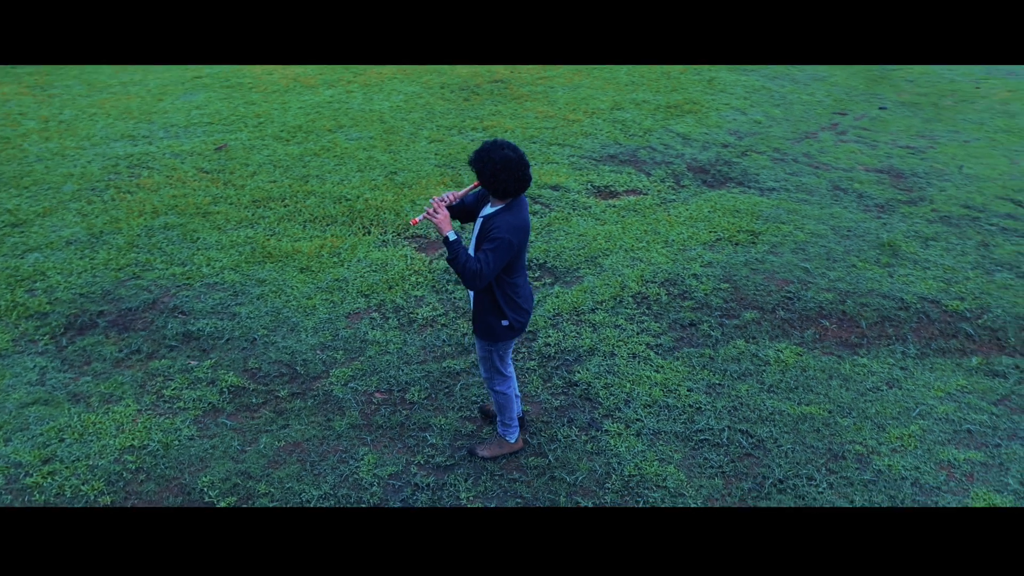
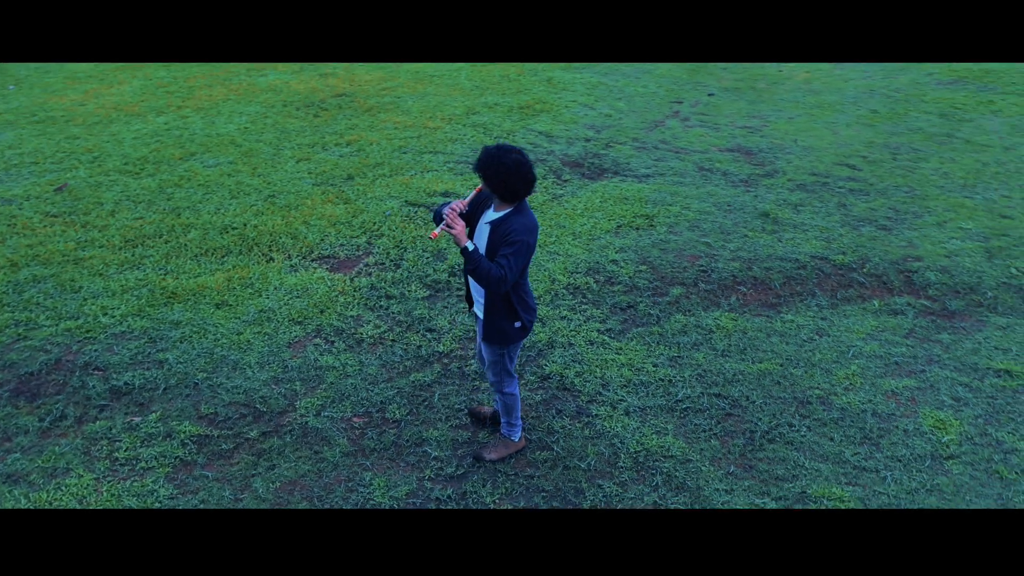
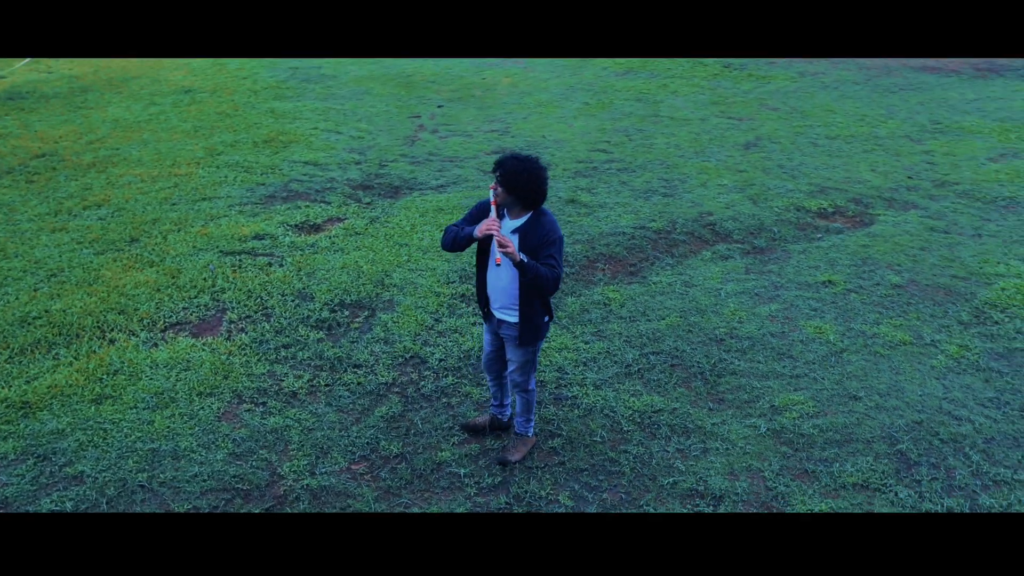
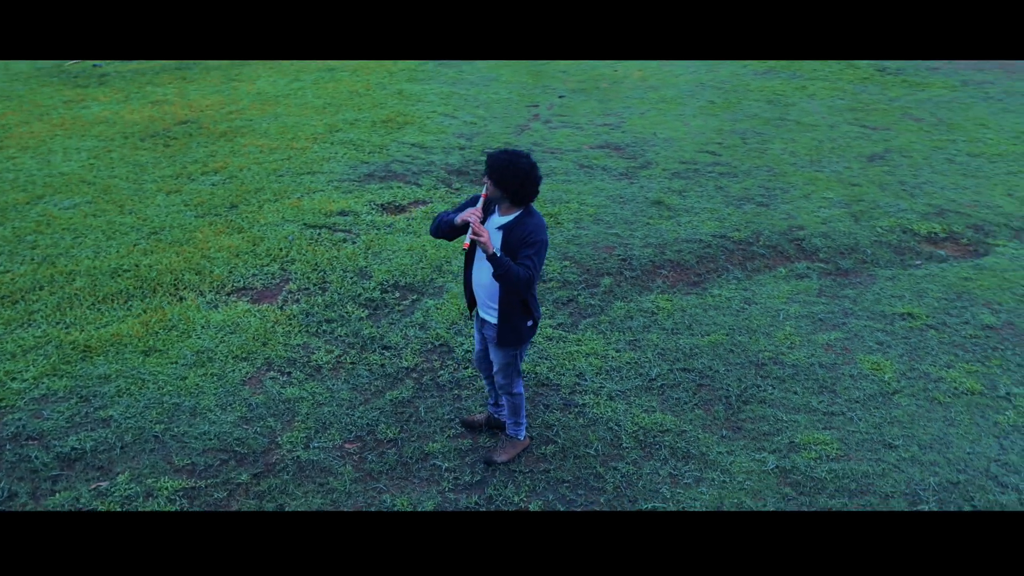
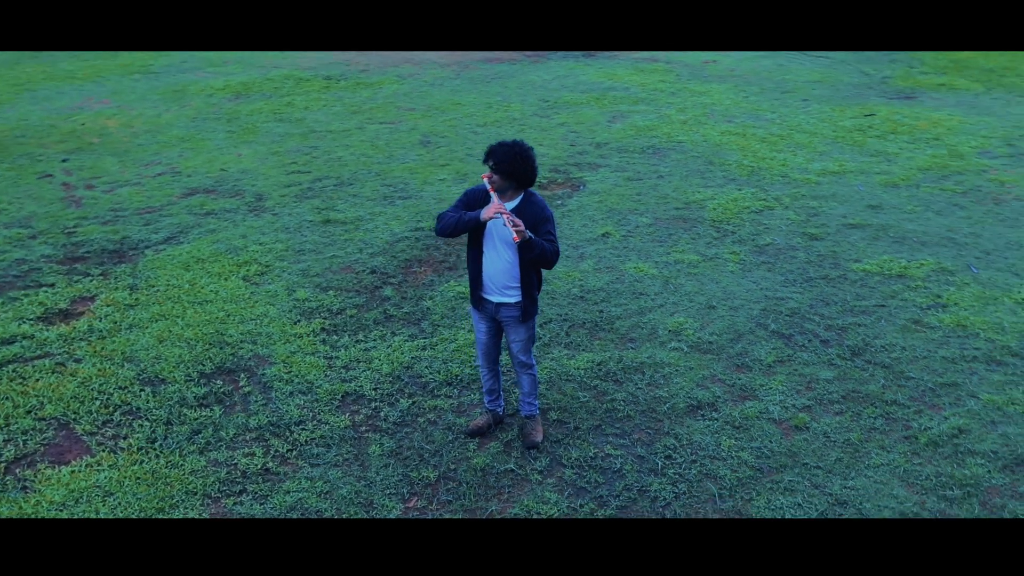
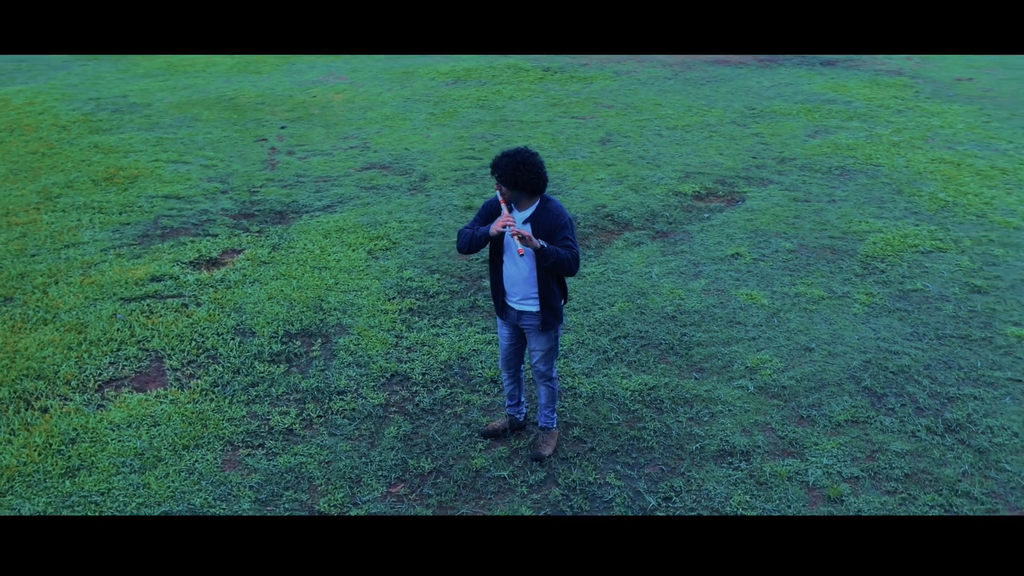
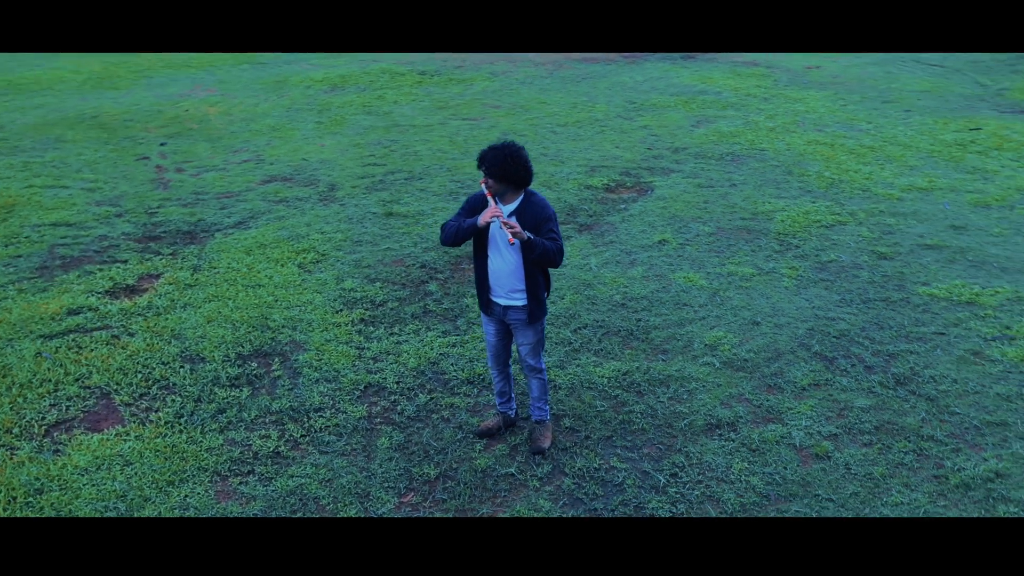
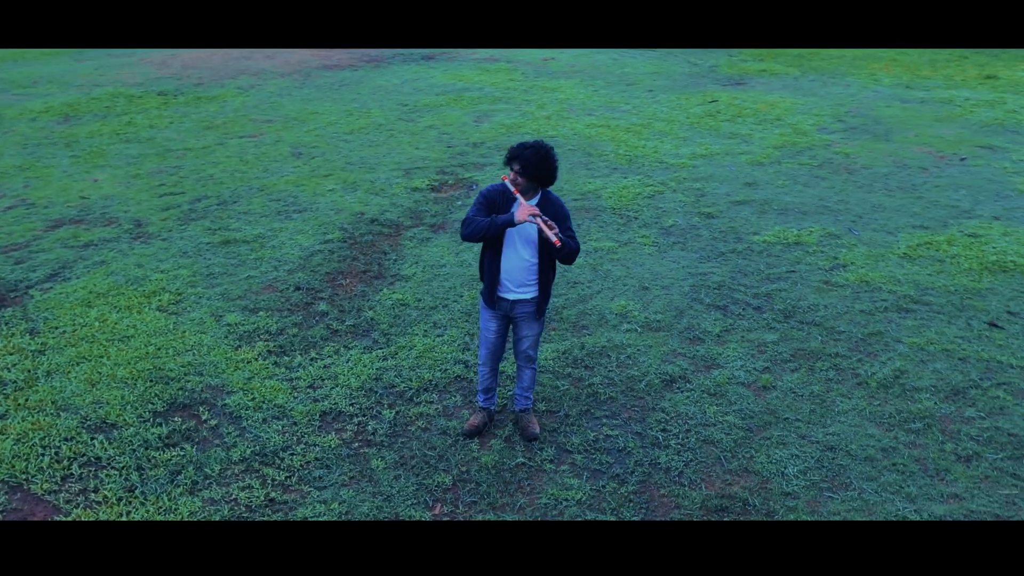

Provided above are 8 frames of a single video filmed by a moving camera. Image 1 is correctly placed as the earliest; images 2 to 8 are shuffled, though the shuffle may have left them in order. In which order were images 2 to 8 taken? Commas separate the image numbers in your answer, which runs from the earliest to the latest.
2, 4, 3, 6, 7, 5, 8
